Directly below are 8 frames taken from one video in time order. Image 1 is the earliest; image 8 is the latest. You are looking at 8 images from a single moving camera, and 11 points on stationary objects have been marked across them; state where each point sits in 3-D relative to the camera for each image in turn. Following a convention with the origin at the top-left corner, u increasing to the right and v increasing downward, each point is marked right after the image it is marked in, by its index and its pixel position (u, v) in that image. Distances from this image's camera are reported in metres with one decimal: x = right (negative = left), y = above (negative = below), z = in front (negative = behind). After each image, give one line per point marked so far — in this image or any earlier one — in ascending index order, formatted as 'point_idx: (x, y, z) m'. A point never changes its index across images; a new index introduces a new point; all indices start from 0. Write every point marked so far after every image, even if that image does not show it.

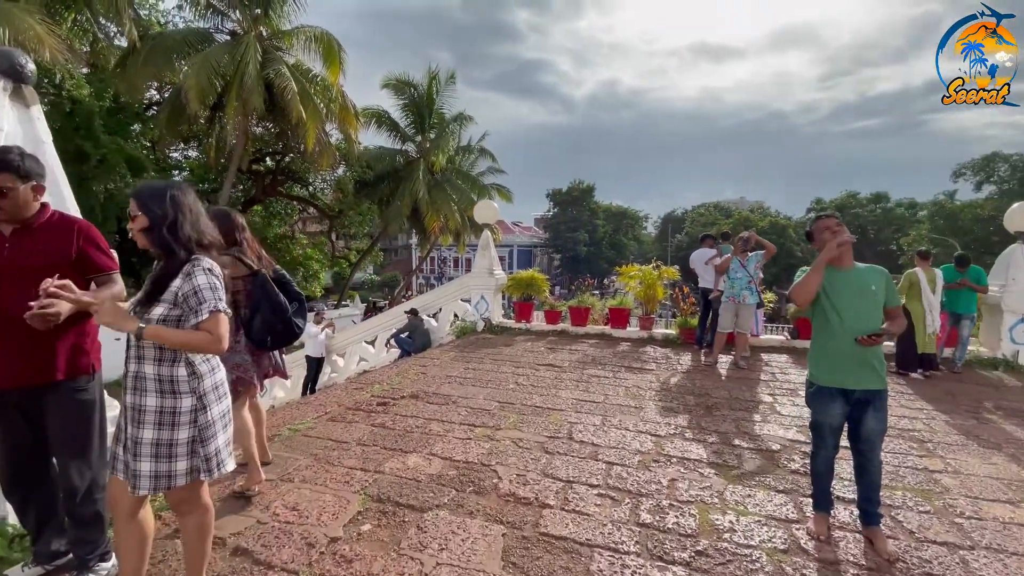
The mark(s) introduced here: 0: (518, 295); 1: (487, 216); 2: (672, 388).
0: (+0.1, -0.1, +7.3) m
1: (-0.4, +1.1, +7.4) m
2: (+1.4, -0.9, +4.2) m
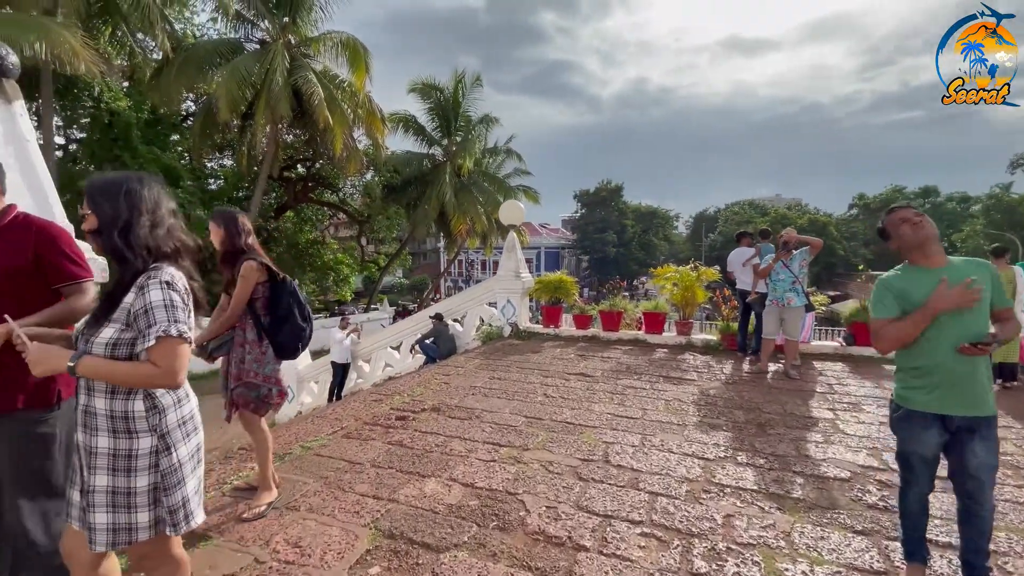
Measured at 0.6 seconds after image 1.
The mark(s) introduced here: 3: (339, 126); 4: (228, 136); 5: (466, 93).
0: (+0.5, -0.2, +7.0) m
1: (0.0, +1.1, +7.1) m
2: (+1.7, -0.9, +3.8) m
3: (-4.7, +4.4, +12.8) m
4: (-8.5, +4.6, +14.2) m
5: (-1.8, +7.5, +18.1) m
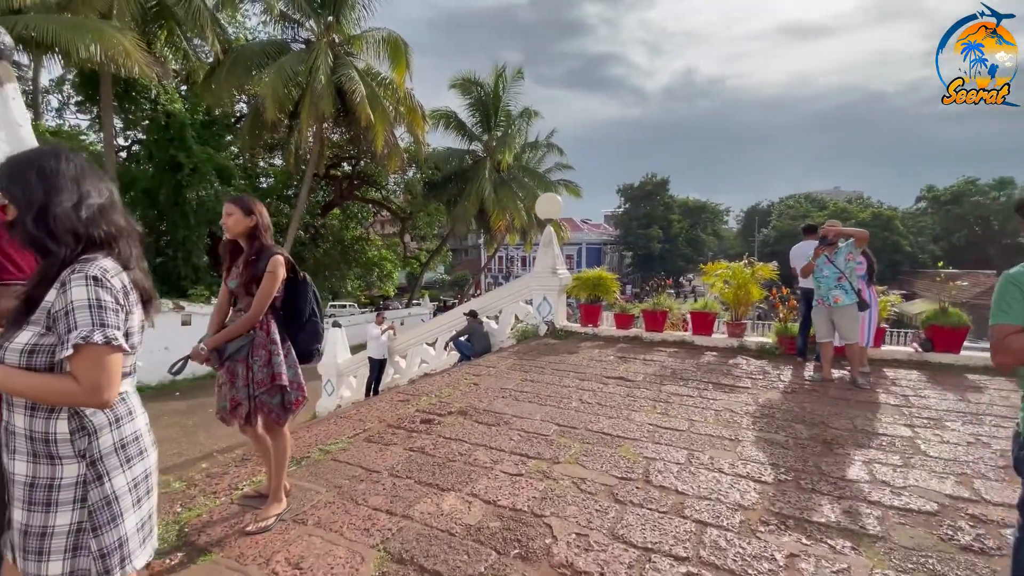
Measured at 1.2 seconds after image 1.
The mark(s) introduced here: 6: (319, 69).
0: (+1.0, -0.1, +6.7) m
1: (+0.5, +1.1, +6.9) m
2: (+1.9, -0.9, +3.4) m
3: (-3.7, +4.6, +12.9) m
4: (-7.3, +4.7, +14.6) m
5: (-0.2, +7.7, +17.9) m
6: (-5.0, +5.7, +12.2) m
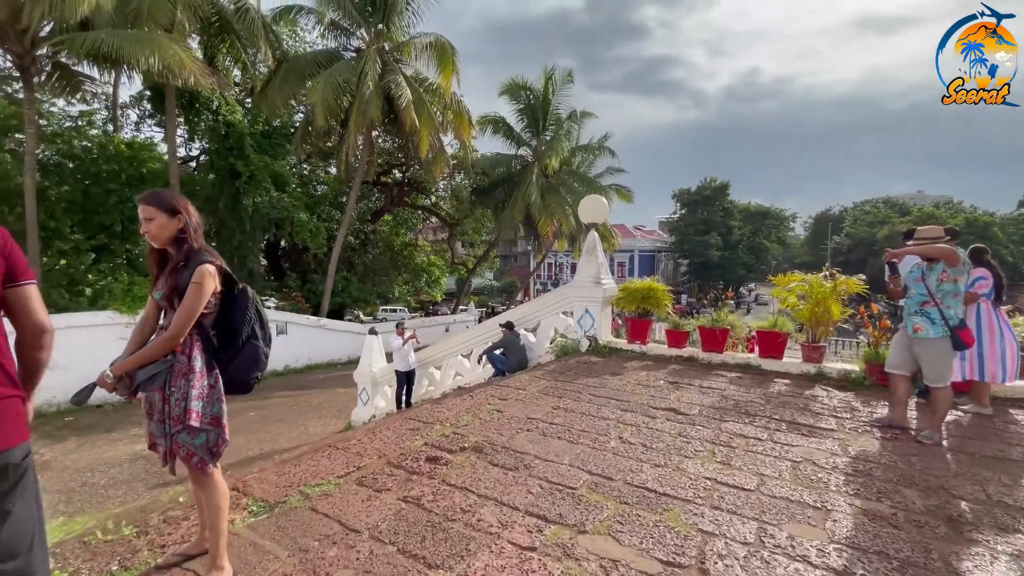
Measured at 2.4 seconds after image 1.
0: (+1.5, -0.3, +6.0) m
1: (+1.1, +1.0, +6.3) m
2: (+2.0, -1.0, +2.7) m
3: (-2.4, +4.4, +12.7) m
4: (-5.8, +4.6, +14.9) m
5: (+1.7, +7.4, +17.4) m
6: (-3.8, +5.5, +12.2) m
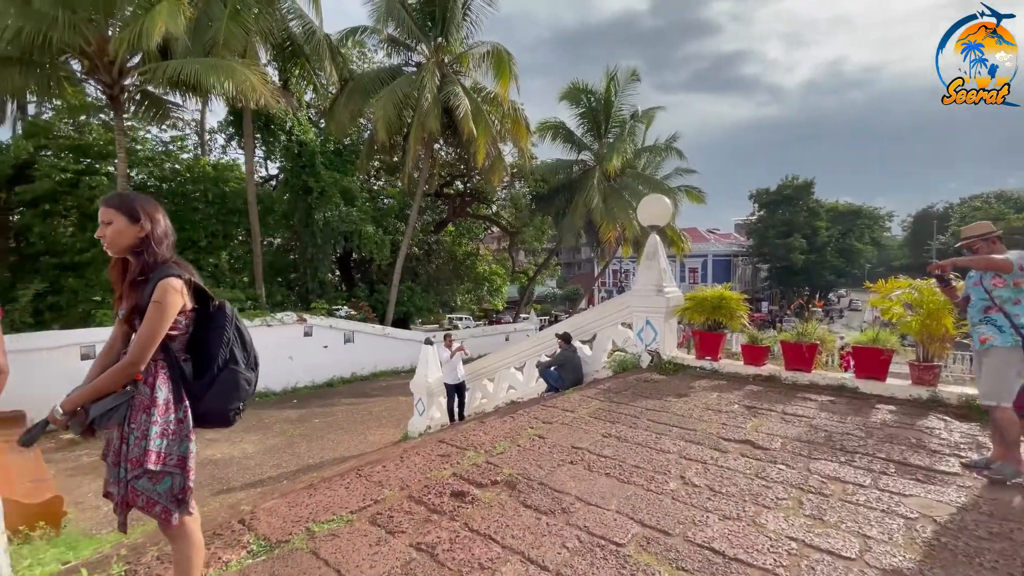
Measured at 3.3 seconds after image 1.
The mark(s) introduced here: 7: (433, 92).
0: (+2.2, -0.4, +5.4) m
1: (+1.8, +0.9, +5.7) m
2: (+2.2, -1.1, +2.0) m
3: (-0.8, +4.1, +12.7) m
4: (-3.9, +4.3, +15.3) m
5: (+3.8, +7.1, +16.8) m
6: (-2.3, +5.3, +12.4) m
7: (-2.1, +5.3, +12.5) m
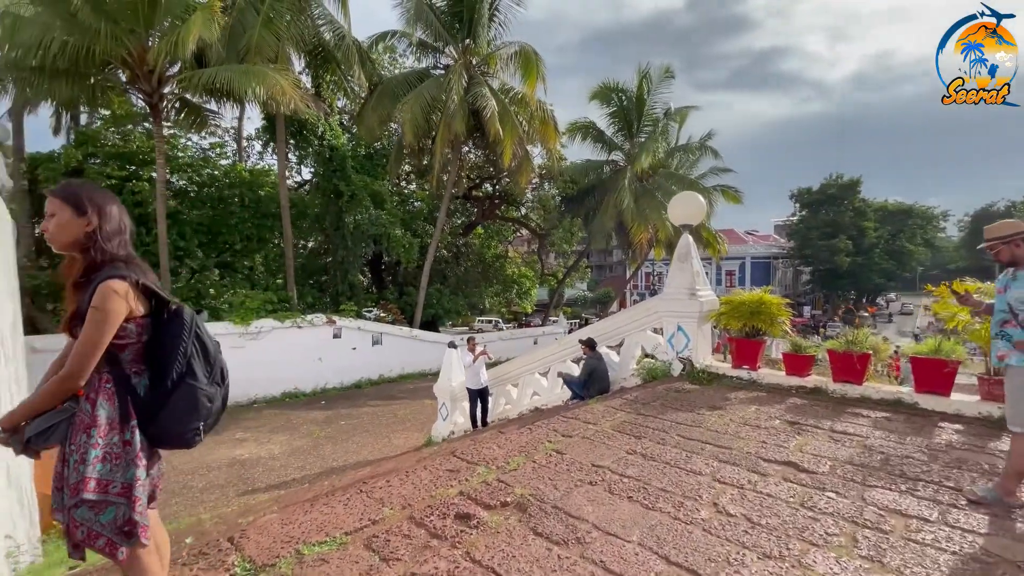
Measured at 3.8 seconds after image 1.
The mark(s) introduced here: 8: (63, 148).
0: (+2.4, -0.4, +5.0) m
1: (+2.0, +0.8, +5.4) m
2: (+2.2, -1.1, +1.6) m
3: (-0.1, +4.1, +12.5) m
4: (-3.0, +4.2, +15.4) m
5: (+4.8, +7.0, +16.3) m
6: (-1.6, +5.2, +12.3) m
7: (-1.4, +5.2, +12.4) m
8: (-10.1, +3.2, +10.5) m
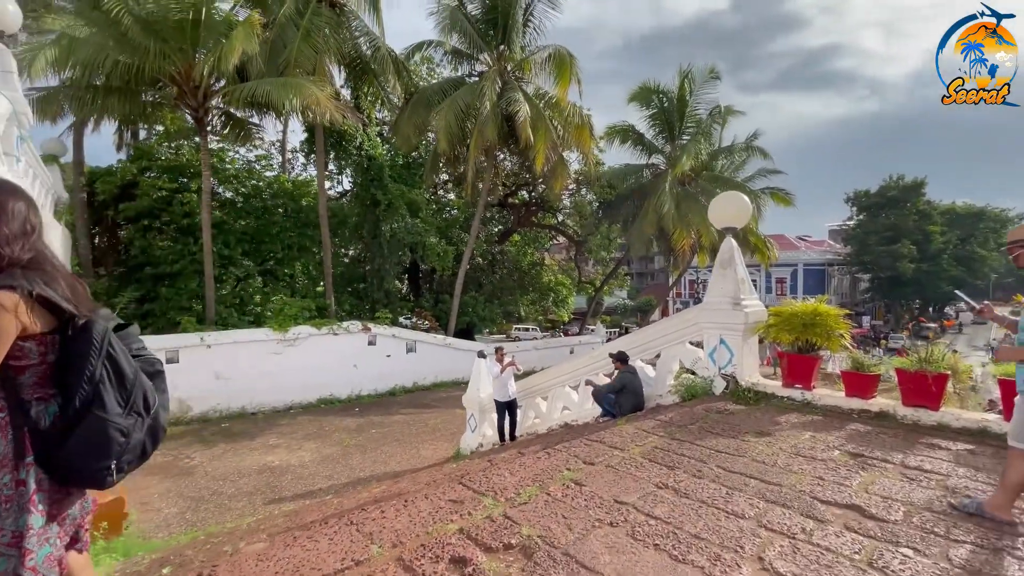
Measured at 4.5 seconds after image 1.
0: (+2.7, -0.5, +4.5) m
1: (+2.3, +0.7, +5.0) m
2: (+2.2, -1.1, +1.2) m
3: (+0.9, +3.8, +12.3) m
4: (-1.8, +3.9, +15.3) m
5: (+6.1, +6.7, +15.7) m
6: (-0.7, +5.0, +12.2) m
7: (-0.5, +5.0, +12.3) m
8: (-9.3, +3.0, +11.1) m
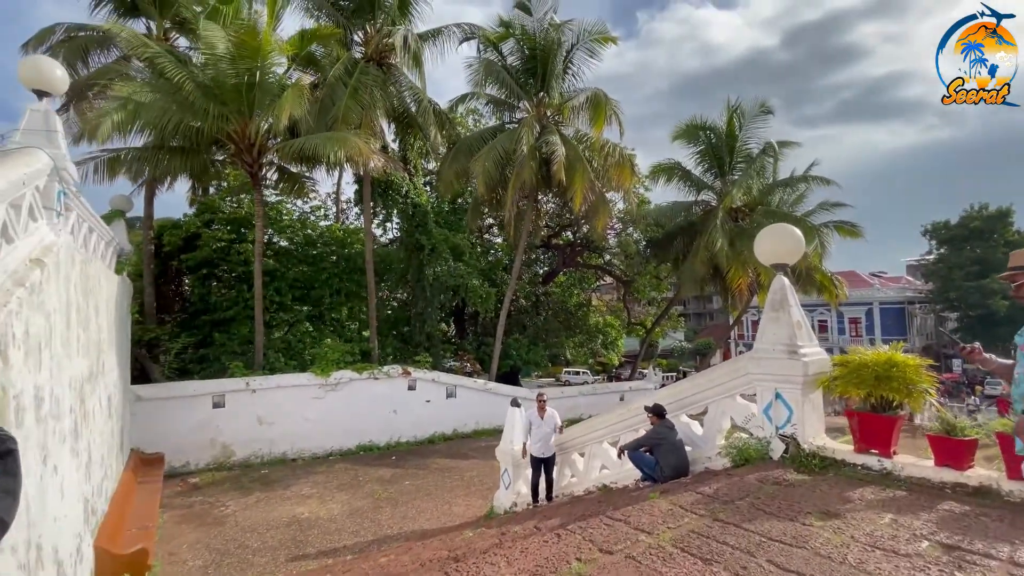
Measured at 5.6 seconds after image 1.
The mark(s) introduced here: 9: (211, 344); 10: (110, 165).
0: (+2.8, -0.9, +3.8) m
1: (+2.5, +0.3, +4.4) m
2: (+2.0, -1.2, +0.5) m
3: (+1.9, +2.7, +12.1) m
4: (-0.4, +2.5, +15.4) m
5: (+7.4, +5.3, +15.2) m
6: (+0.4, +3.9, +12.3) m
7: (+0.6, +3.8, +12.3) m
8: (-8.4, +1.8, +12.0) m
9: (-7.5, -1.4, +11.7) m
10: (-8.4, +2.6, +9.8) m
